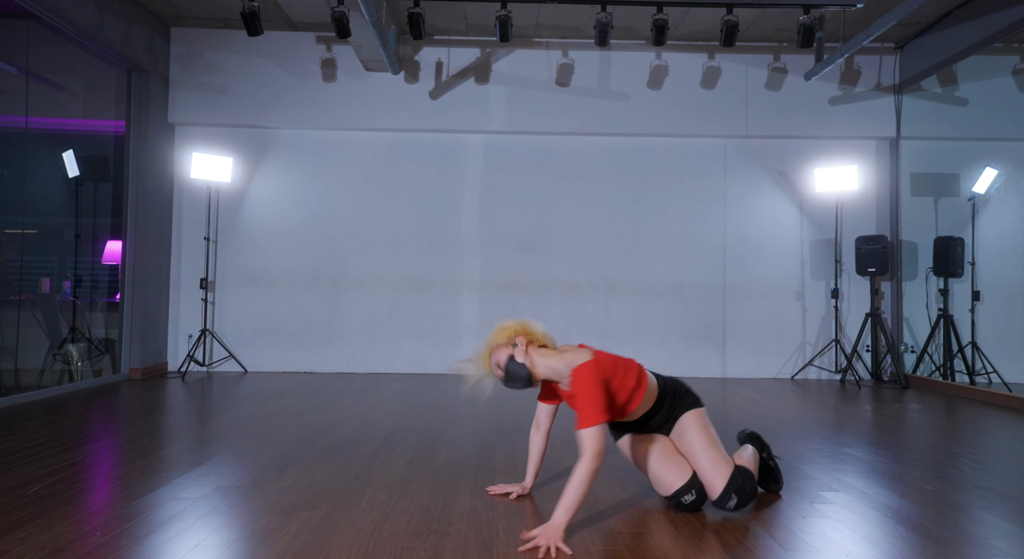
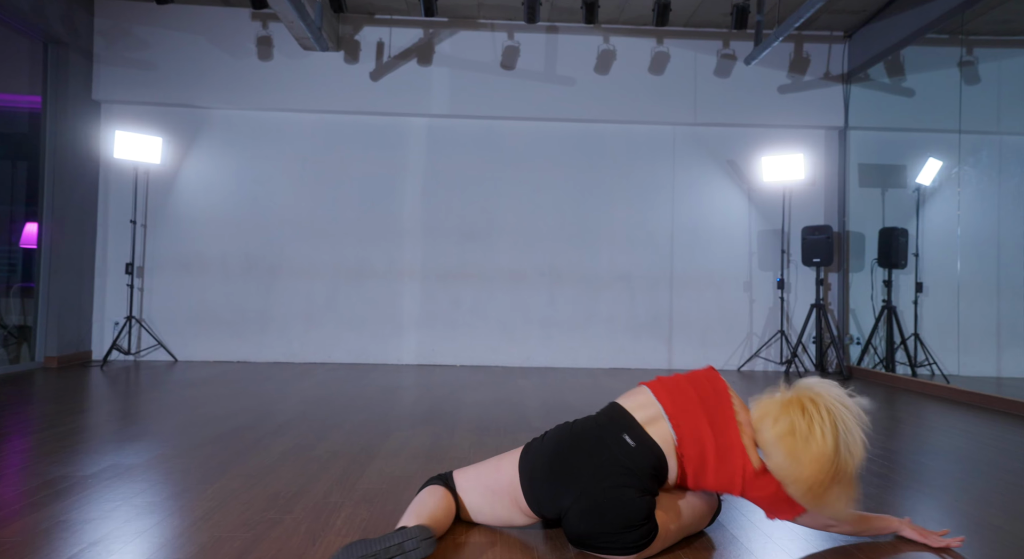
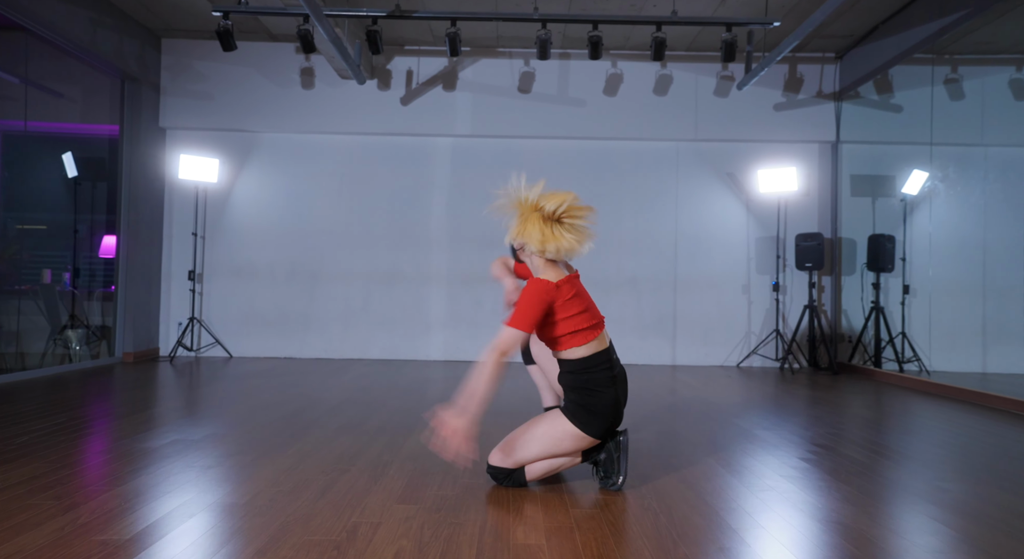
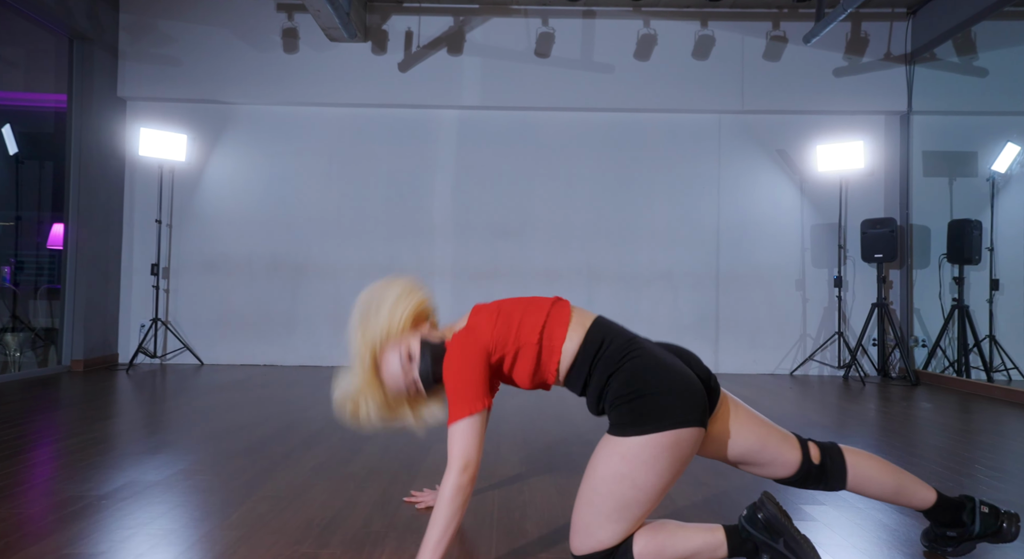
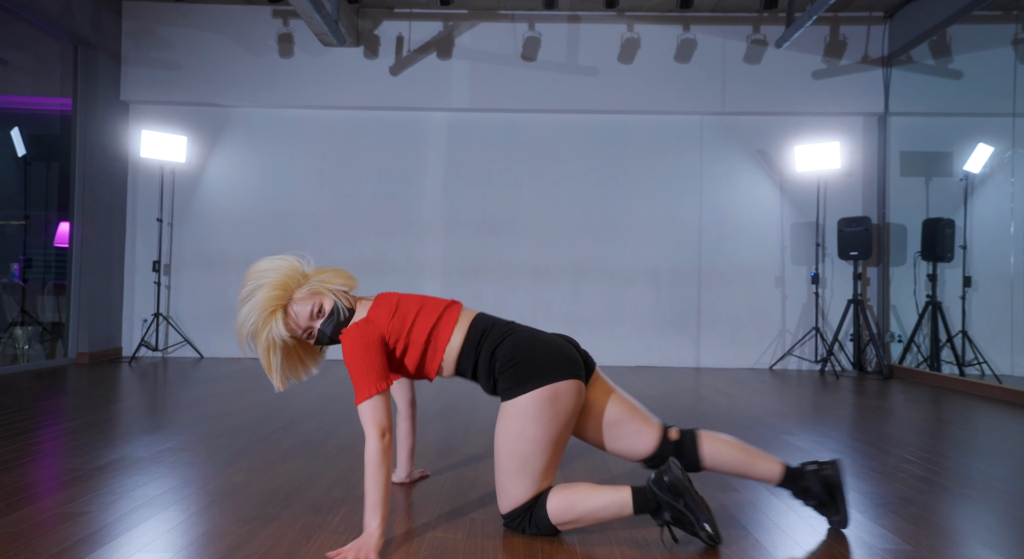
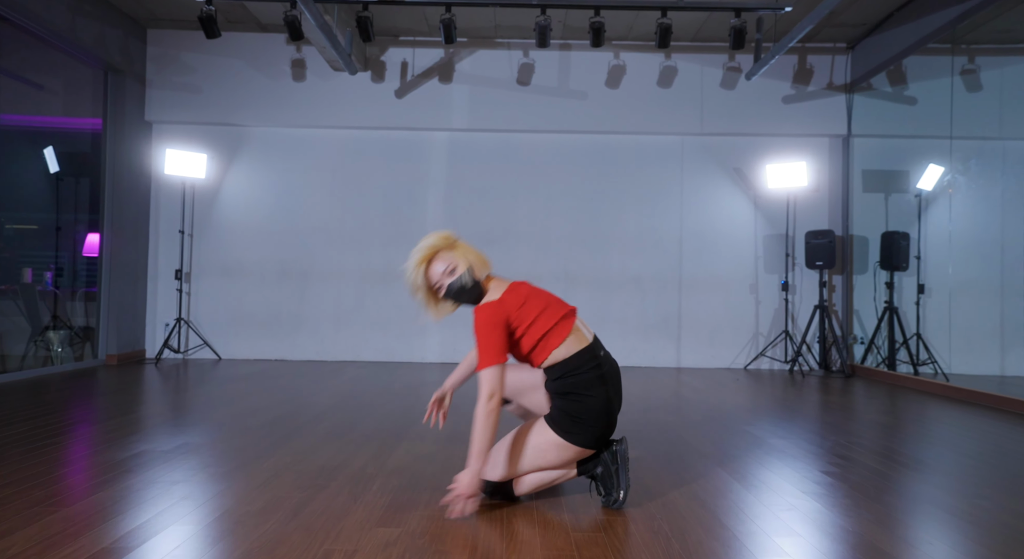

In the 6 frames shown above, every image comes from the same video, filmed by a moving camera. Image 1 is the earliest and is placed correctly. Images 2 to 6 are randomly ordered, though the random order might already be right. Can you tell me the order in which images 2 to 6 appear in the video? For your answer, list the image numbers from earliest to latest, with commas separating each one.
4, 5, 6, 3, 2
